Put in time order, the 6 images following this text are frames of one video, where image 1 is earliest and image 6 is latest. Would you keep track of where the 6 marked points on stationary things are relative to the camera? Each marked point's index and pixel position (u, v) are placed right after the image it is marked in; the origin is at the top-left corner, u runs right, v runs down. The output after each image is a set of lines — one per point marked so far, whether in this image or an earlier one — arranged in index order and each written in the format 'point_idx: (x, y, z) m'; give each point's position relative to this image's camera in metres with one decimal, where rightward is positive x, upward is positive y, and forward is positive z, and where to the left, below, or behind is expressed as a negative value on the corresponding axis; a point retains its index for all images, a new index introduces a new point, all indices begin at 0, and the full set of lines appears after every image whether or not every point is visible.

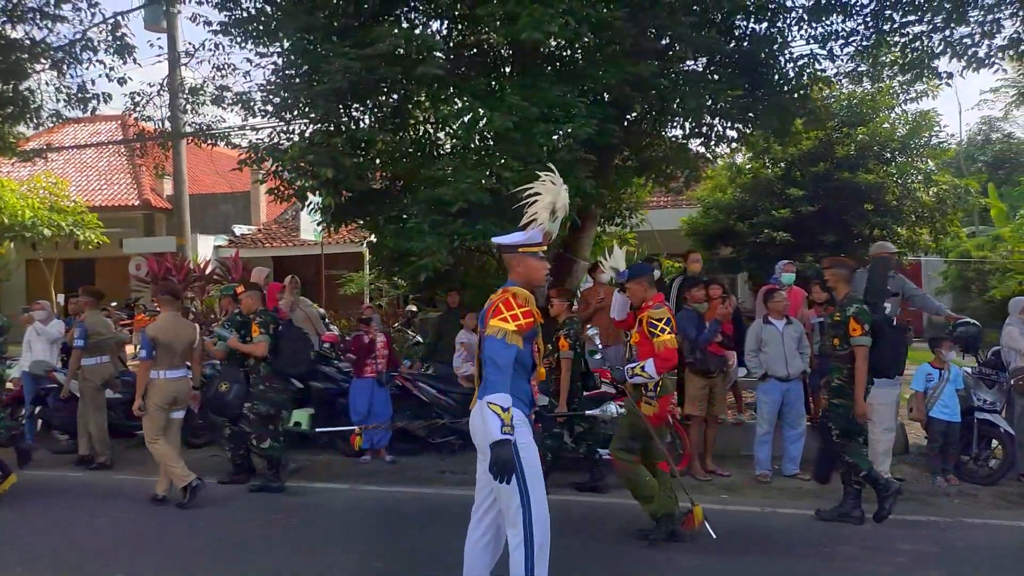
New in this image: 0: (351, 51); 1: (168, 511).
0: (-1.3, +2.0, +7.8) m
1: (-2.9, -1.9, +7.8) m
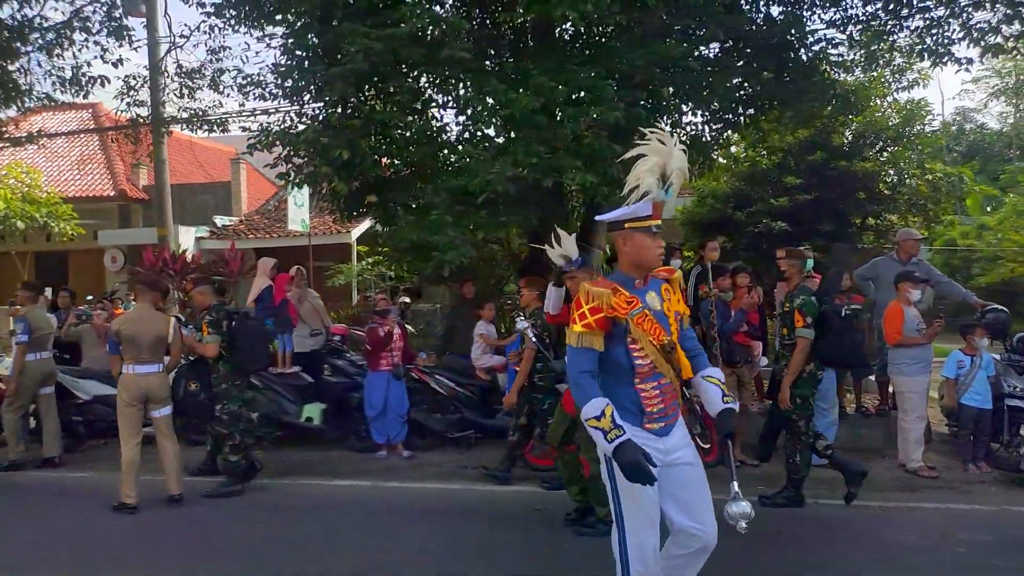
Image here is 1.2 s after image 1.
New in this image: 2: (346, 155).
0: (-1.1, +2.1, +7.5) m
1: (-2.7, -1.8, +7.5) m
2: (-1.4, +1.1, +7.8) m
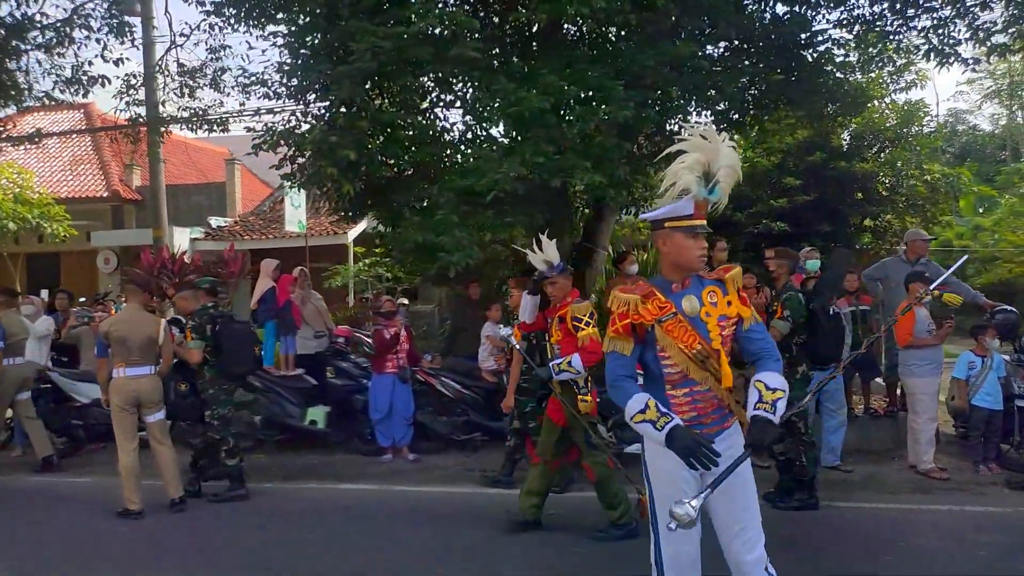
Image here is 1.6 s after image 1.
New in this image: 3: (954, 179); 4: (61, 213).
0: (-1.0, +2.1, +7.4) m
1: (-2.6, -1.8, +7.4) m
2: (-1.3, +1.1, +7.7) m
3: (+7.7, +1.9, +16.0) m
4: (-9.4, +1.6, +19.1) m
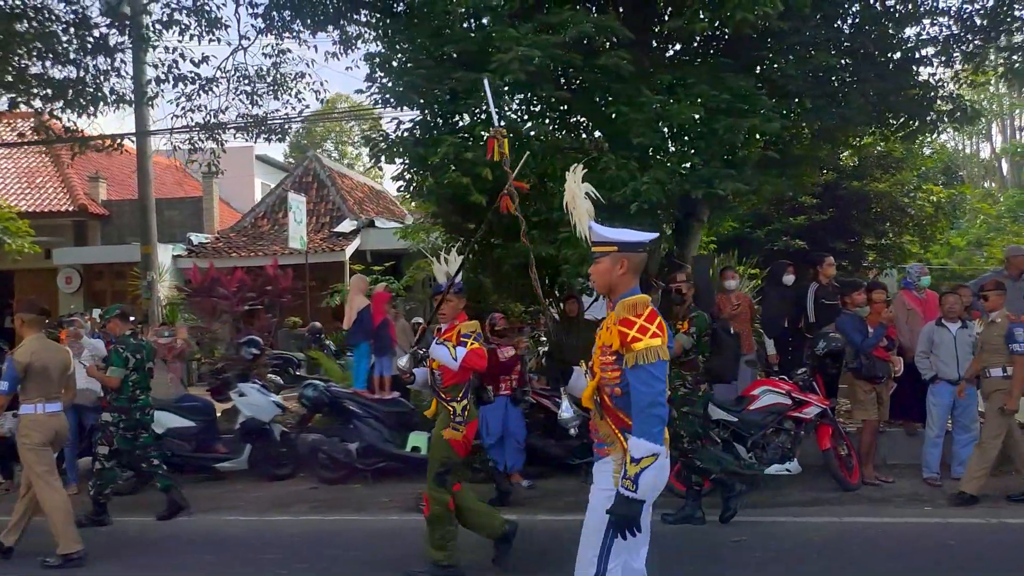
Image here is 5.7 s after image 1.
0: (+0.1, +1.9, +7.1) m
1: (-1.4, -1.9, +6.8) m
2: (-0.2, +1.0, +7.3) m
3: (+7.9, +1.6, +16.6) m
4: (-9.5, +1.2, +17.8) m
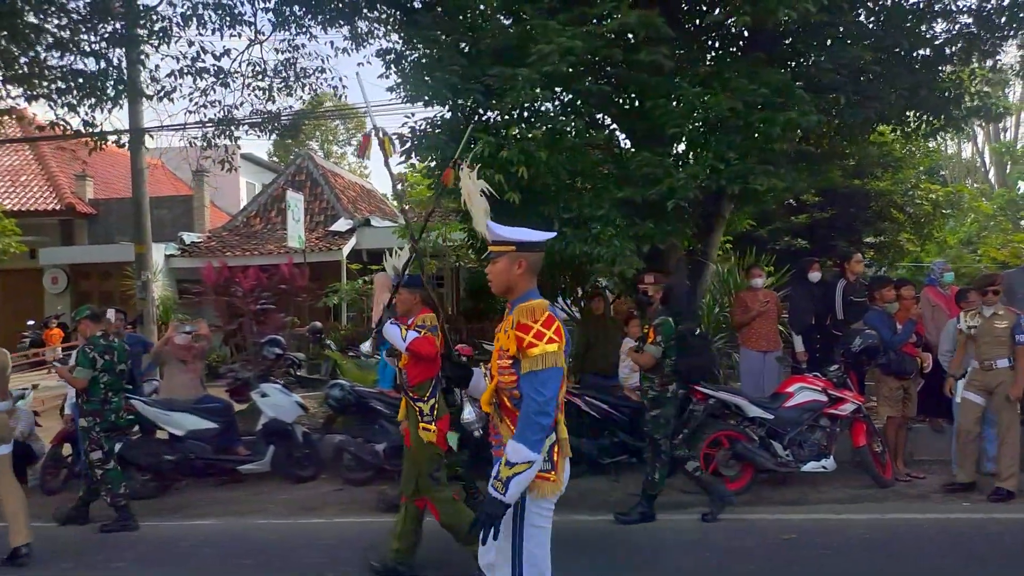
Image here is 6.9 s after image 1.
0: (+0.4, +2.0, +7.0) m
1: (-1.1, -1.9, +6.7) m
2: (+0.1, +1.0, +7.2) m
3: (+7.9, +1.6, +16.7) m
4: (-9.5, +1.1, +17.4) m
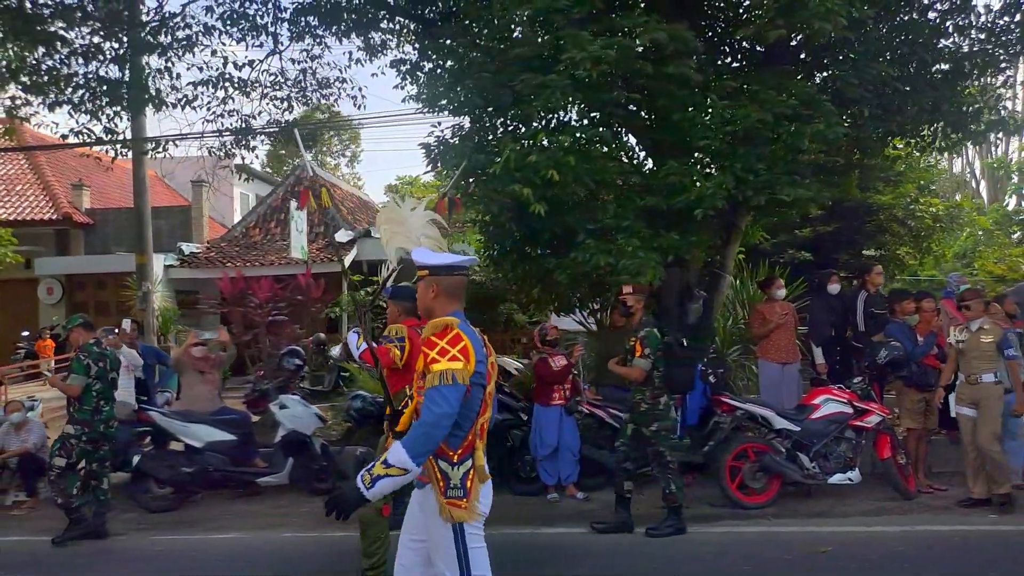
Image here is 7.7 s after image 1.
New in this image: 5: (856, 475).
0: (+0.6, +1.9, +7.0) m
1: (-0.9, -2.0, +6.6) m
2: (+0.3, +0.9, +7.2) m
3: (+7.9, +1.4, +16.8) m
4: (-9.5, +1.0, +17.2) m
5: (+2.8, -1.5, +7.5) m
